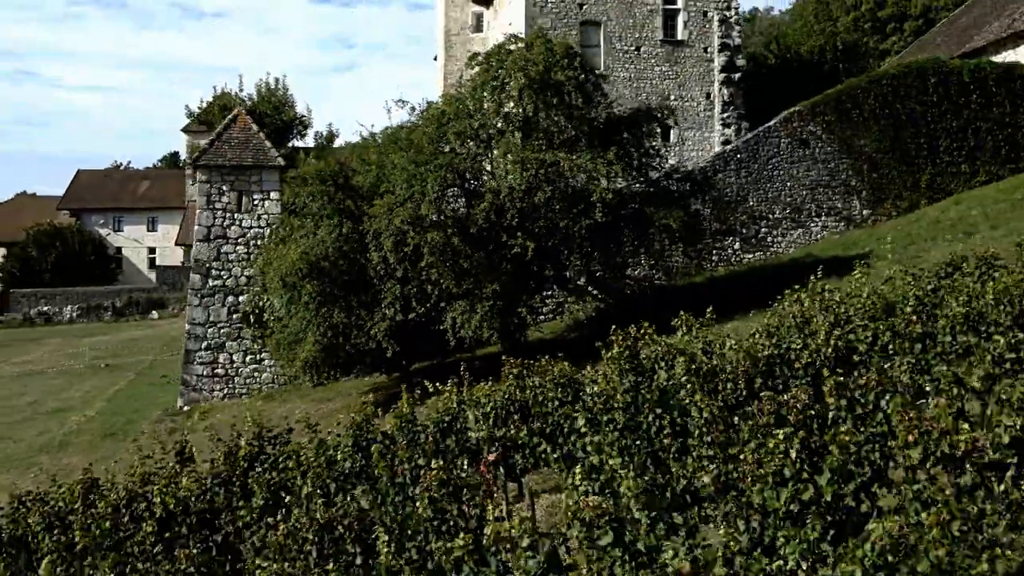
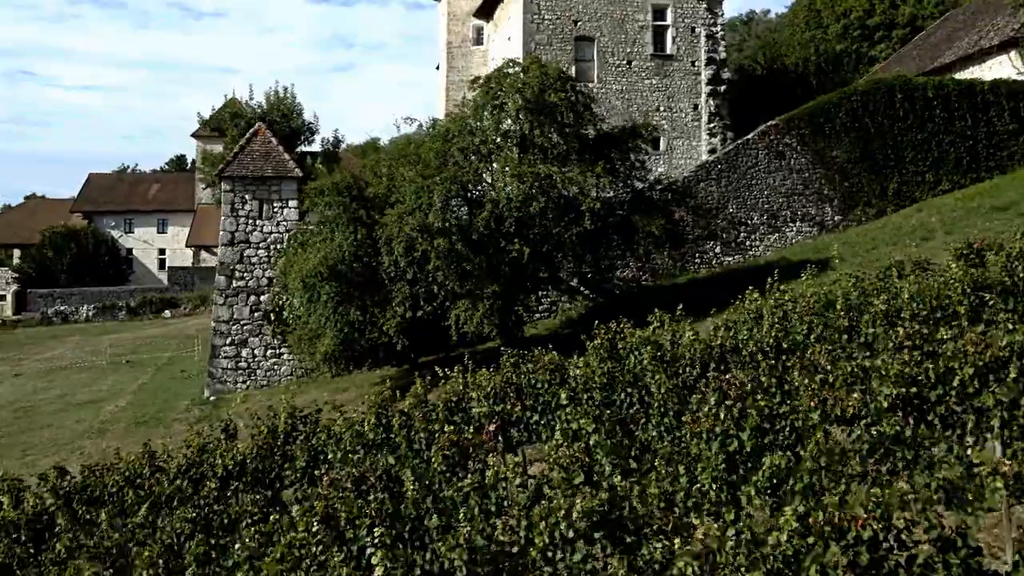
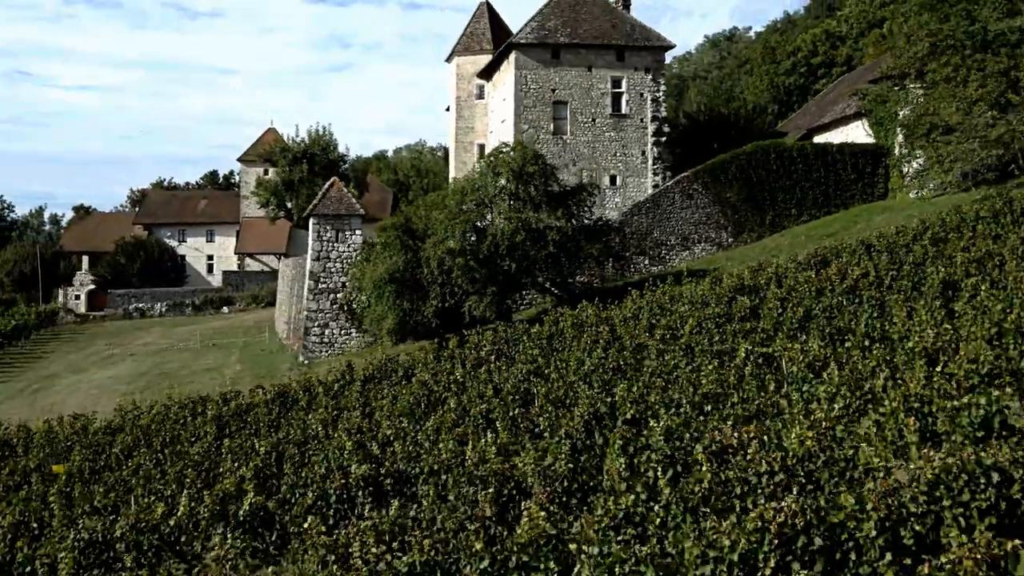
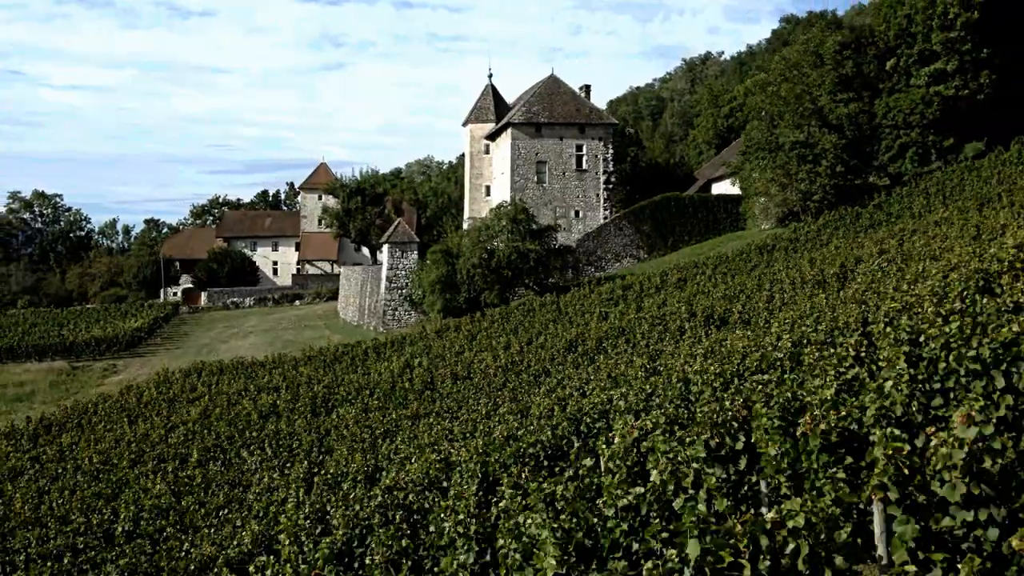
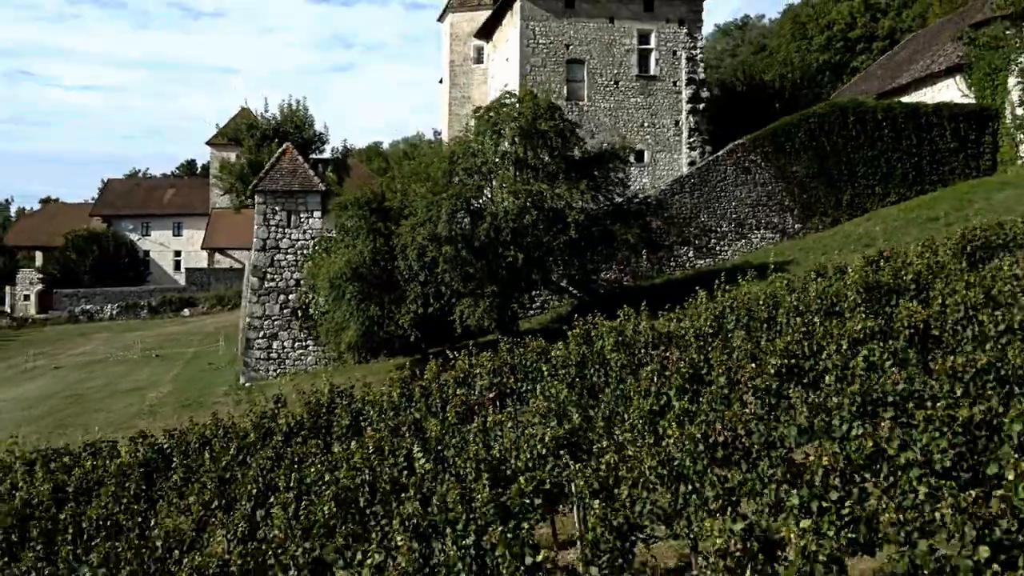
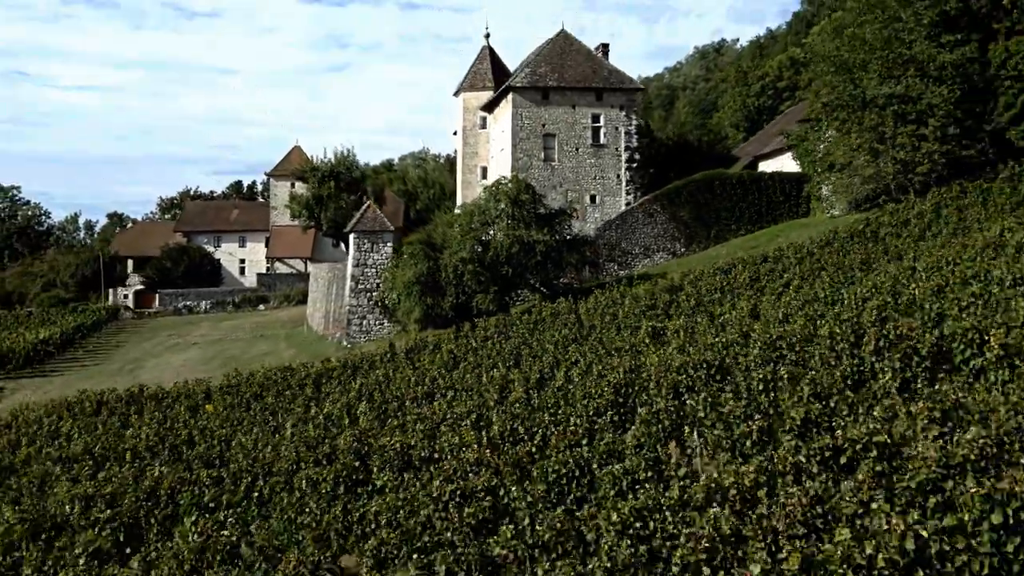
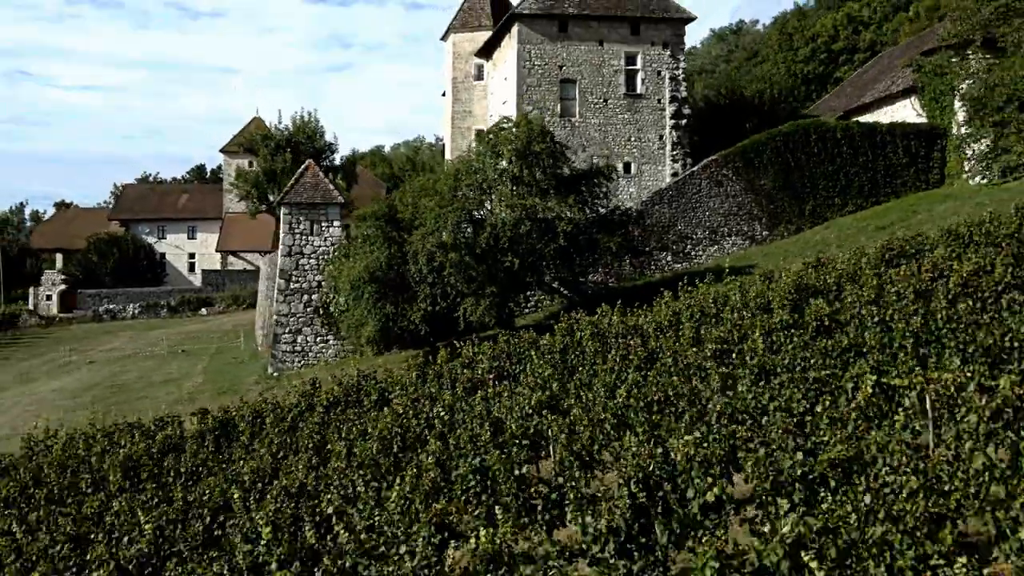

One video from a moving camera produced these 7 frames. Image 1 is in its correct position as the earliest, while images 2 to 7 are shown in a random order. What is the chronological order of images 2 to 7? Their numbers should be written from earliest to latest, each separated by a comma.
2, 5, 7, 3, 6, 4
